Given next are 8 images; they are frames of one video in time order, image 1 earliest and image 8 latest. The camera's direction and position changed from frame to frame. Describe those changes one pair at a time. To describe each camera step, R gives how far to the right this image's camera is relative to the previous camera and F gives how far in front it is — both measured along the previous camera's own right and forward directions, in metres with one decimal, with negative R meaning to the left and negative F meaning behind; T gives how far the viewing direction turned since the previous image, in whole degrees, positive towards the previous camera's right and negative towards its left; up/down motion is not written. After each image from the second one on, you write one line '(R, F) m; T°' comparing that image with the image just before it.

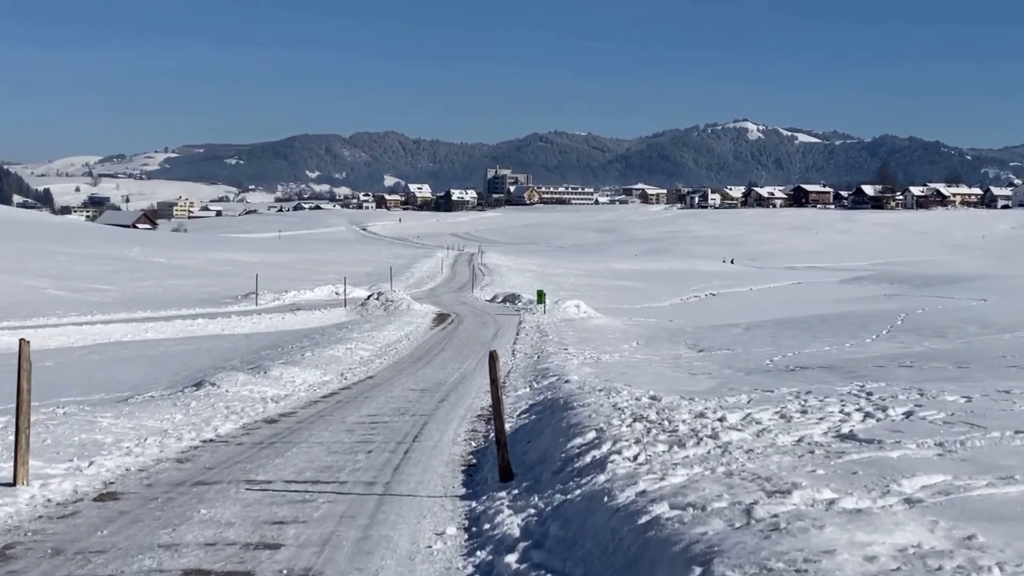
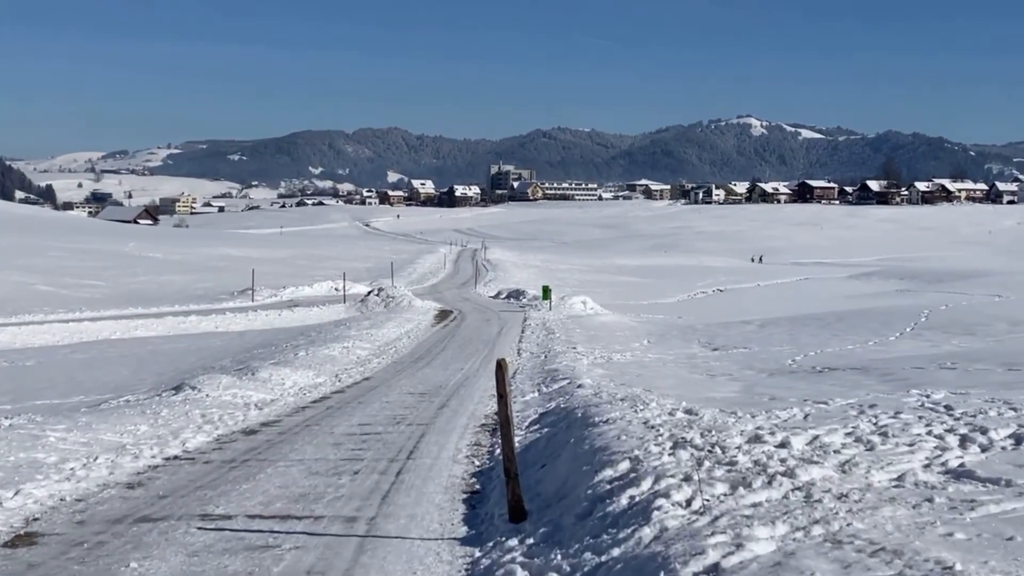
(0.0, +1.4) m; 0°
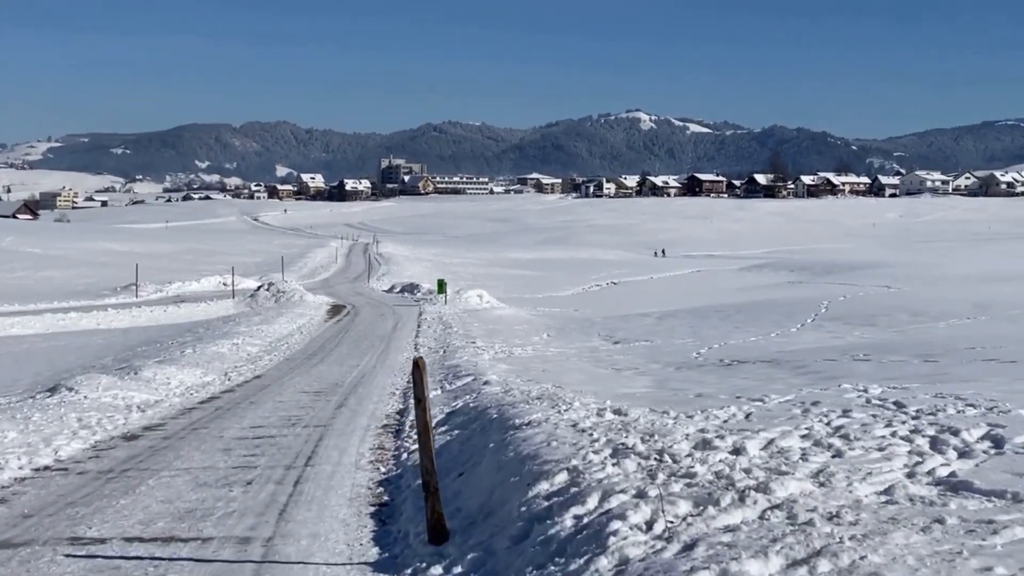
(-0.1, +0.8) m; +4°
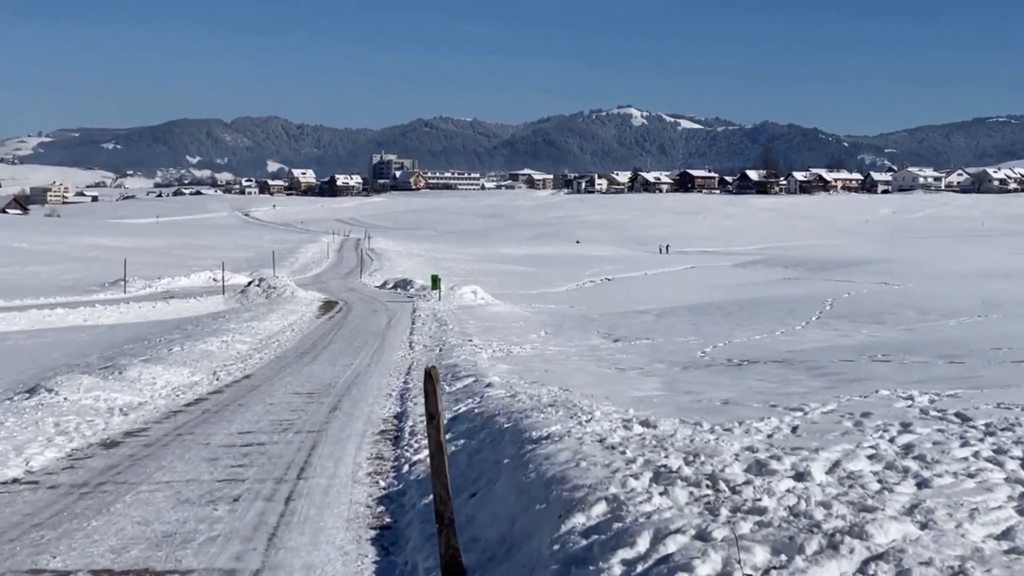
(-0.1, +0.7) m; 0°
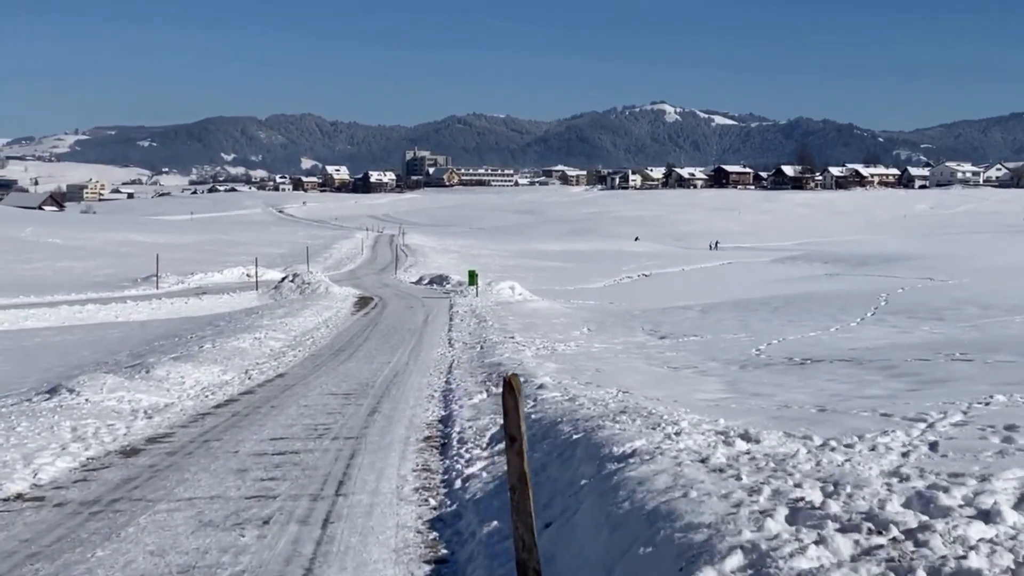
(-0.2, +1.0) m; -1°
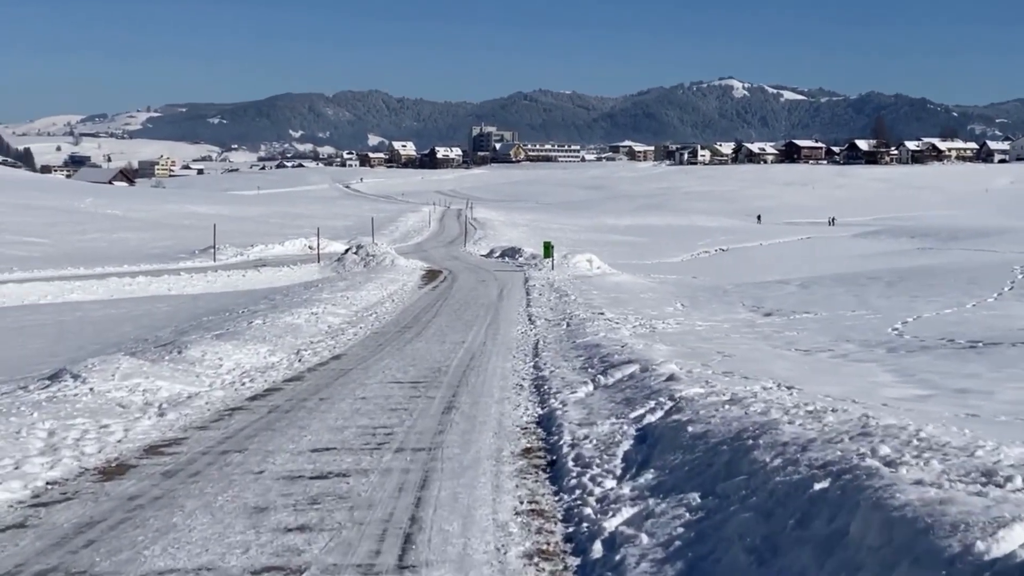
(-0.3, +2.8) m; -3°
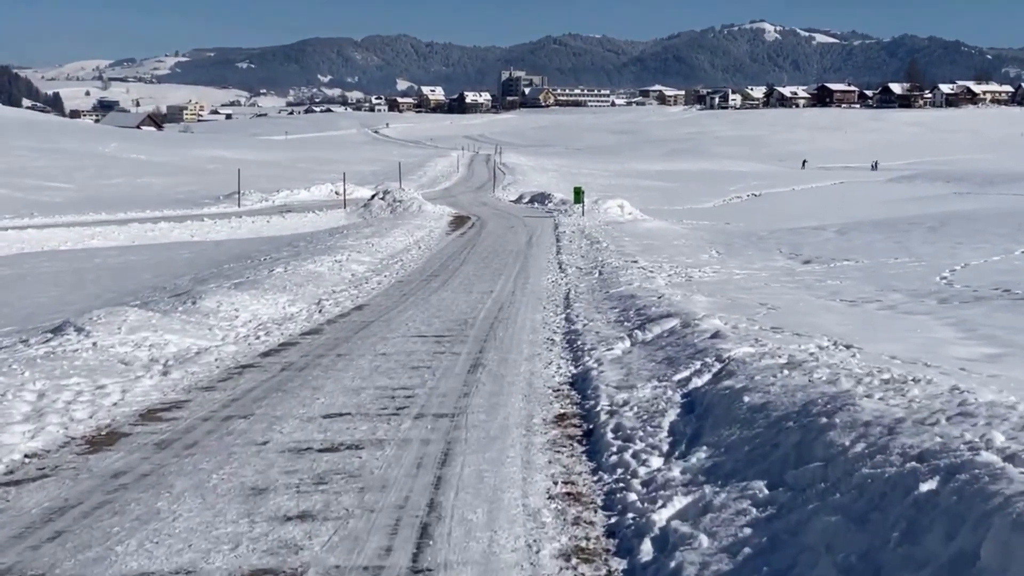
(0.0, +0.7) m; -1°
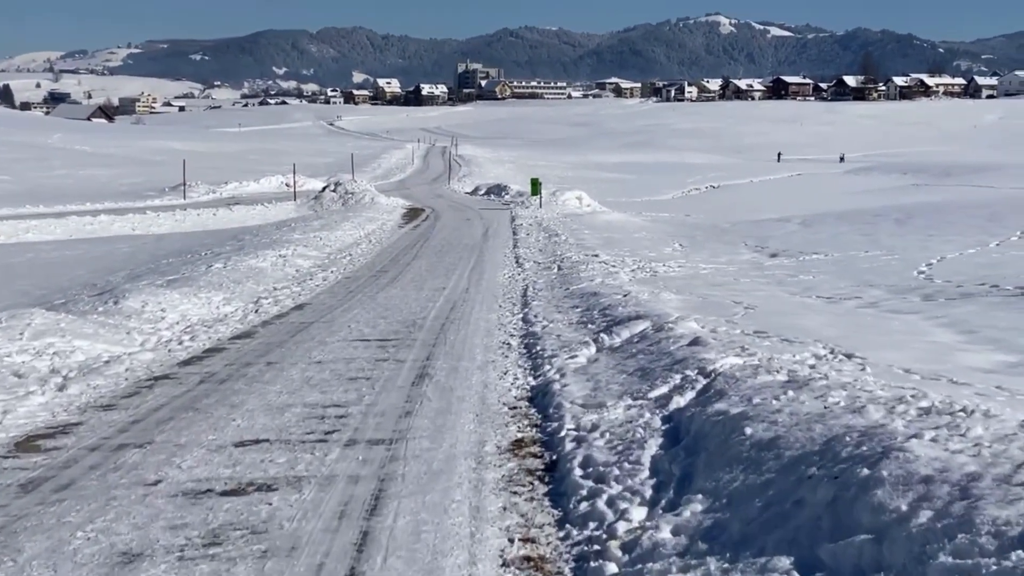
(0.0, +1.1) m; +2°
